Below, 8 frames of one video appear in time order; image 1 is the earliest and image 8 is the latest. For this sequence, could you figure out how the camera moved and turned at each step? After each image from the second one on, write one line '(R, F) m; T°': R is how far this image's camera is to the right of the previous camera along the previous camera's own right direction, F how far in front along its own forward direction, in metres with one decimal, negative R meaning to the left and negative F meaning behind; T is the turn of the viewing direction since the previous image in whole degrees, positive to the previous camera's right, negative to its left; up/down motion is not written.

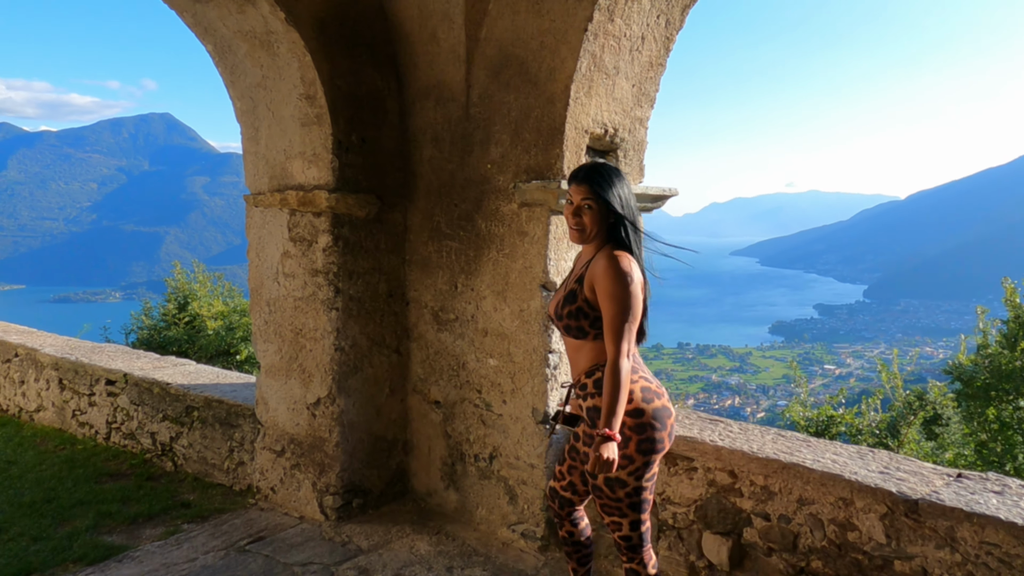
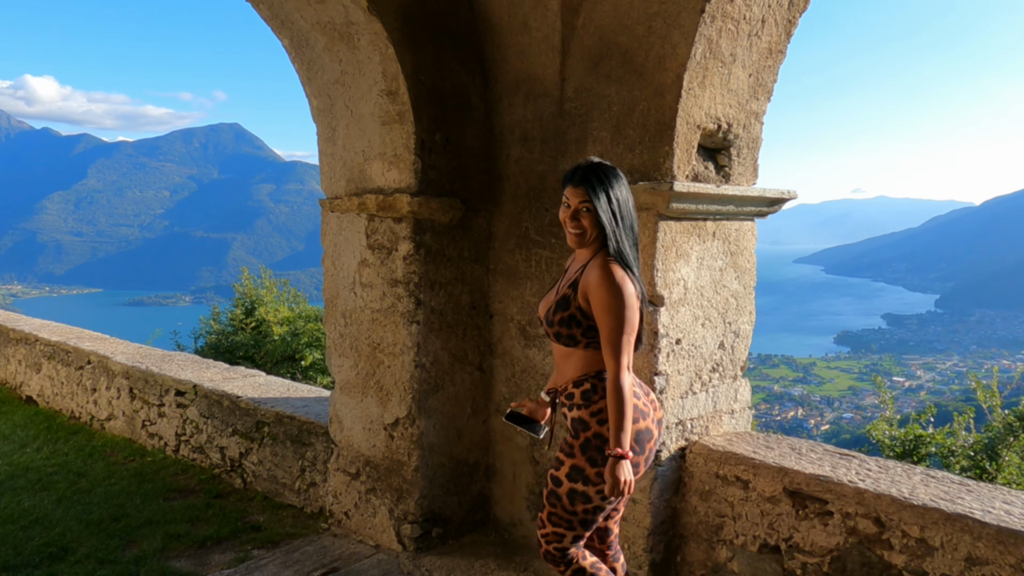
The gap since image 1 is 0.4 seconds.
(-0.1, +0.3) m; -4°
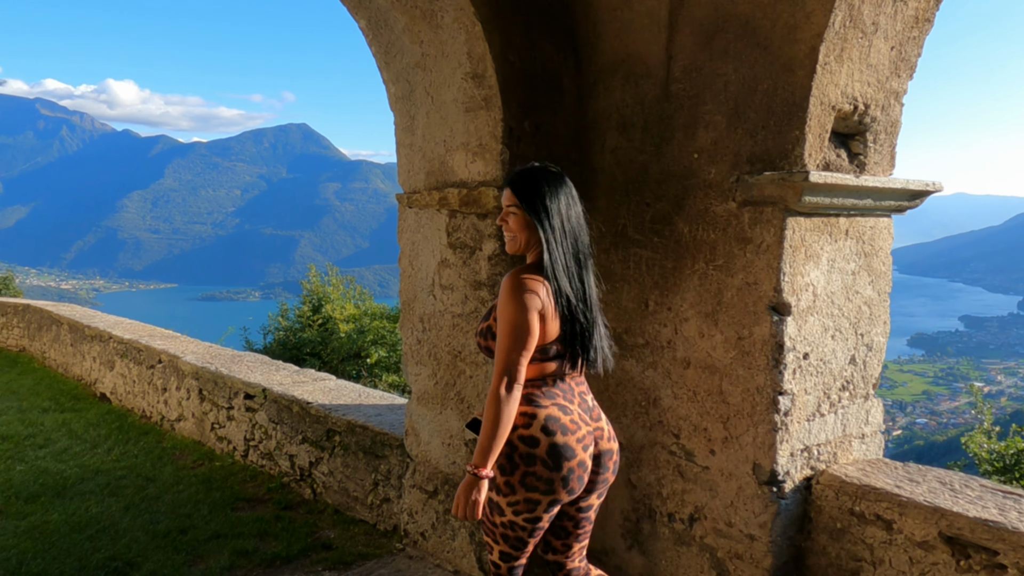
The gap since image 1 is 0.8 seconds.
(-0.1, +0.3) m; -5°
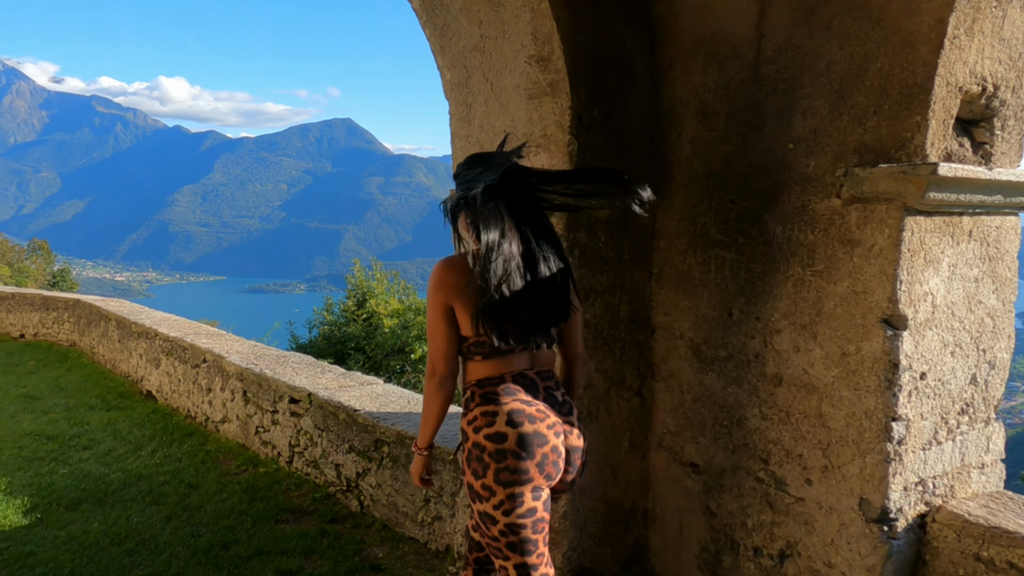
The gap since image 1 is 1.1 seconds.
(-0.1, +0.2) m; -3°
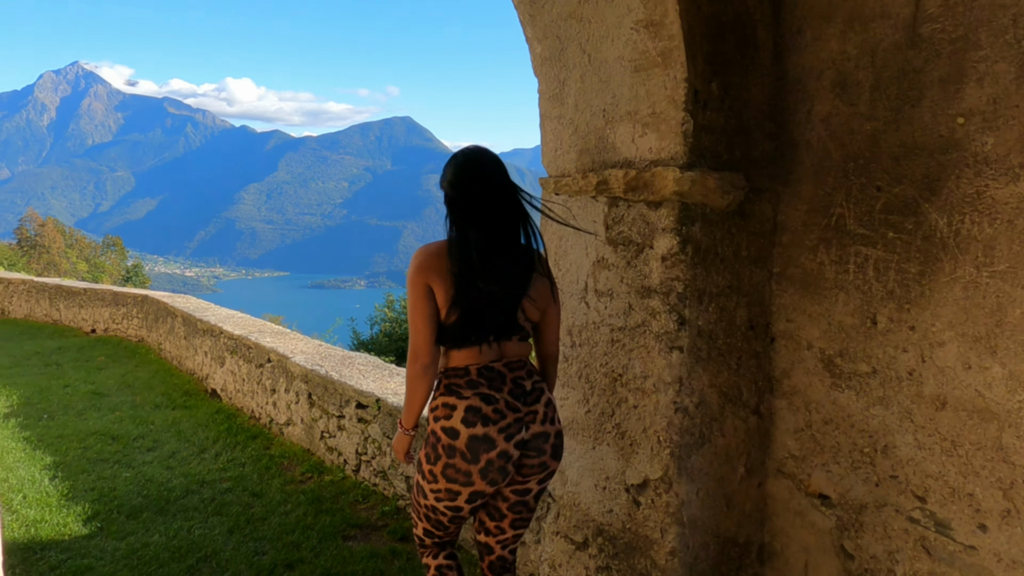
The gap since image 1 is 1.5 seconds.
(-0.1, +0.3) m; -4°
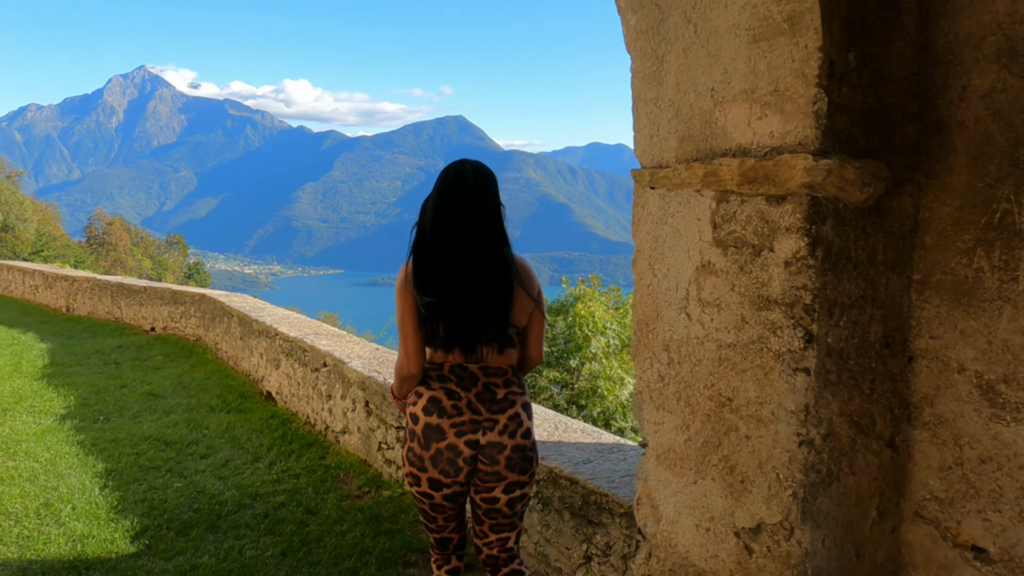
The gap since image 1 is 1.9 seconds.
(-0.1, +0.3) m; -4°
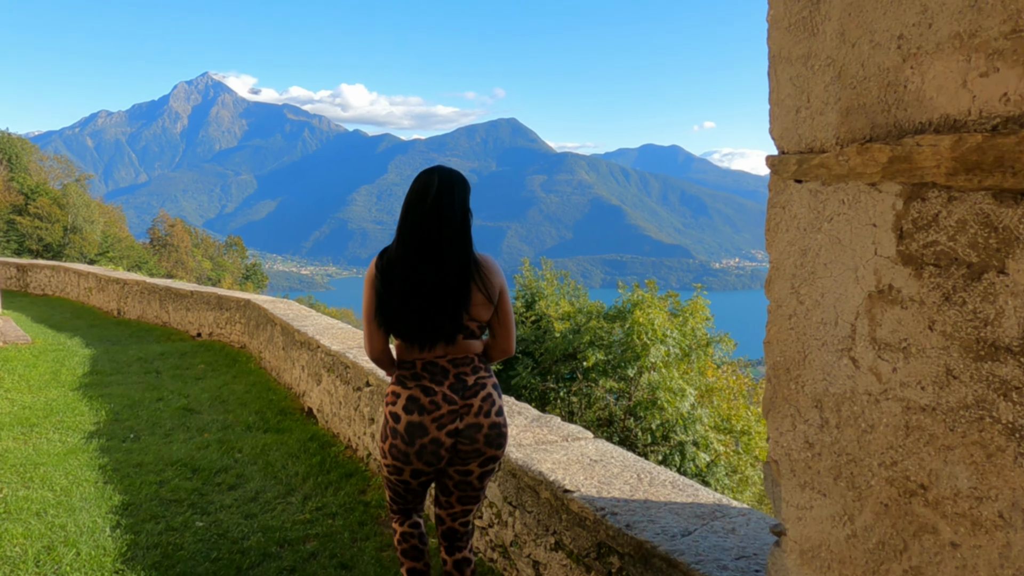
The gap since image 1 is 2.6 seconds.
(-0.1, +0.5) m; -4°
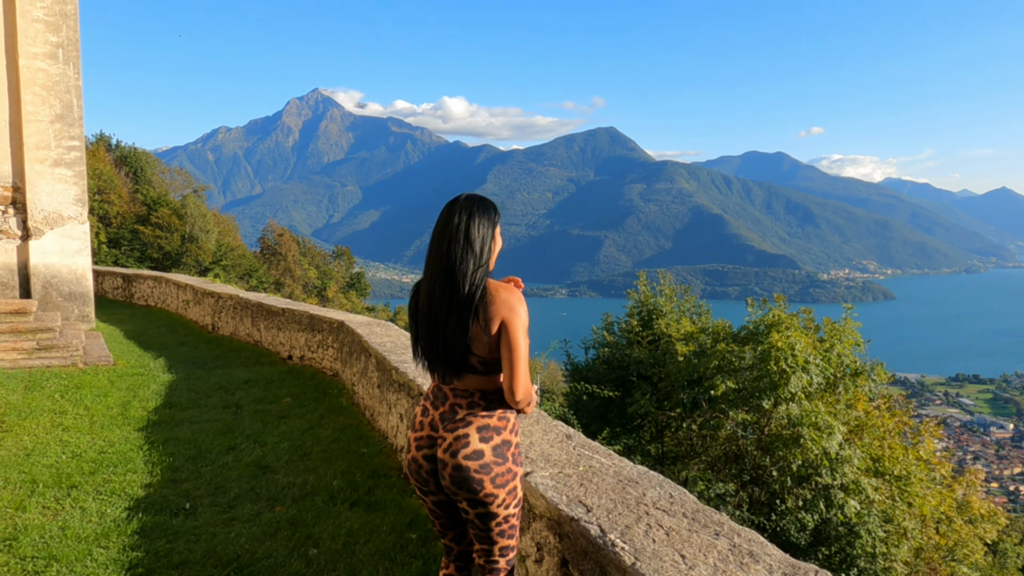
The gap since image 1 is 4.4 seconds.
(-0.3, +1.3) m; -7°
